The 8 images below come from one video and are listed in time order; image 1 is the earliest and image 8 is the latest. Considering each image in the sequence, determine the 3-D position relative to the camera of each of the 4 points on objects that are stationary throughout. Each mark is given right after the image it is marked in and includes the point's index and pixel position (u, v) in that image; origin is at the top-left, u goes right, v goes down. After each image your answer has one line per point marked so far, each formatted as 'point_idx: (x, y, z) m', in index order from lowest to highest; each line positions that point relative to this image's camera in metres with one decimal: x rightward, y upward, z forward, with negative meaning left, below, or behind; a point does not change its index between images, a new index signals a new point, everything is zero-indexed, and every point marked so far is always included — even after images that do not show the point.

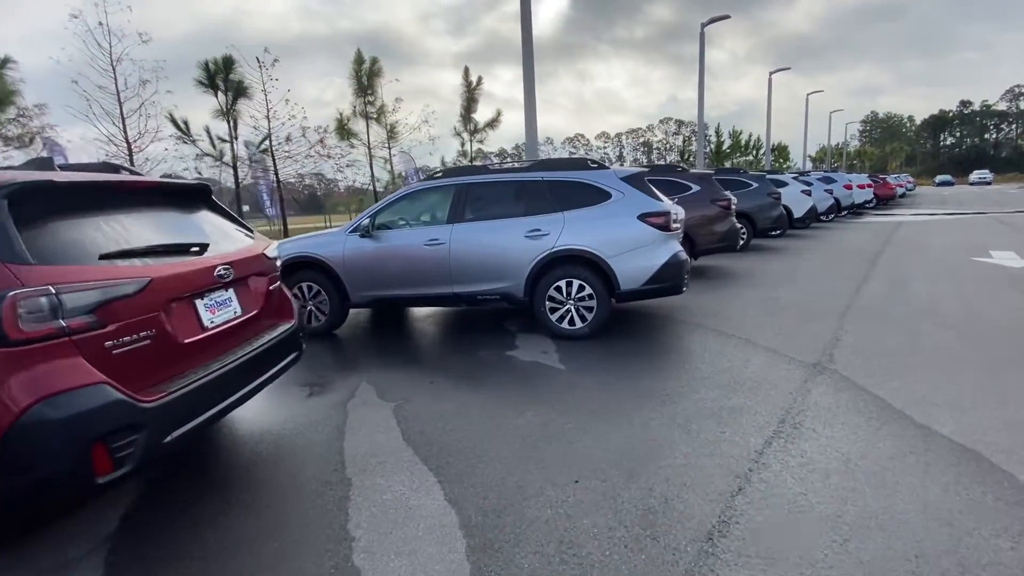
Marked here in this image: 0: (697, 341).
0: (+2.4, -0.7, +6.6) m
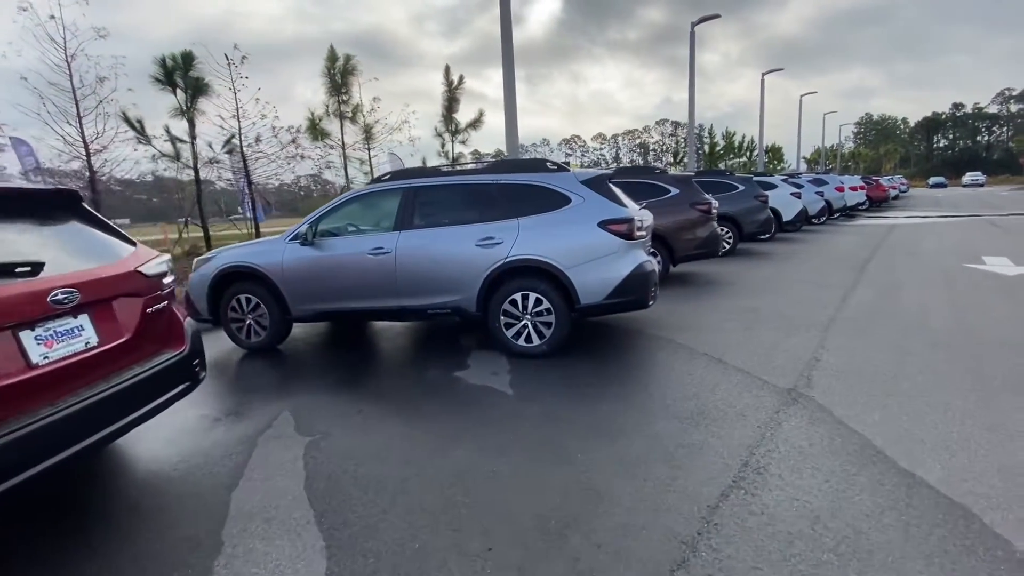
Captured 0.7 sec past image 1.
0: (+1.8, -0.9, +6.0) m
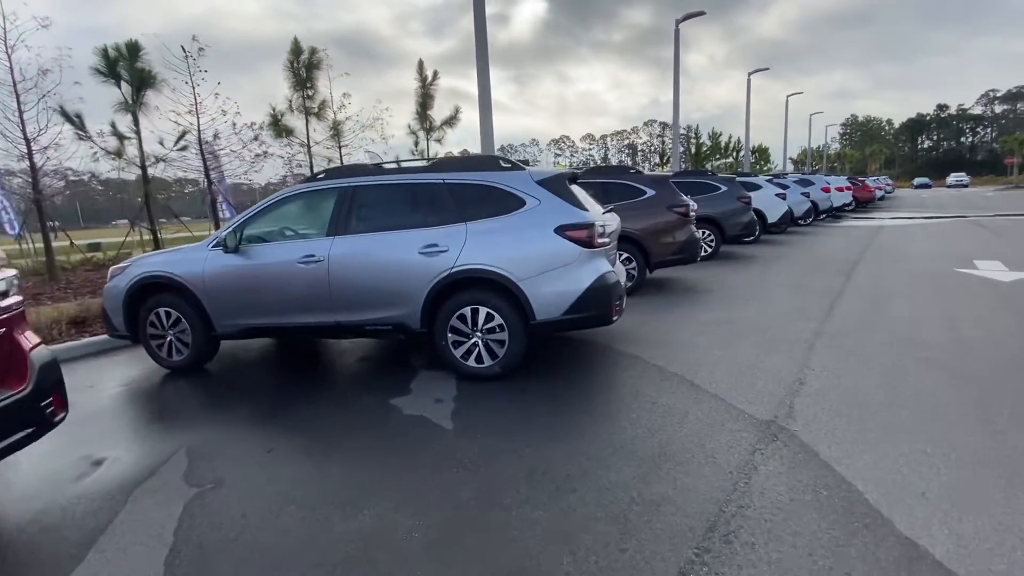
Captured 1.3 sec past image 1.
0: (+1.3, -1.0, +5.3) m
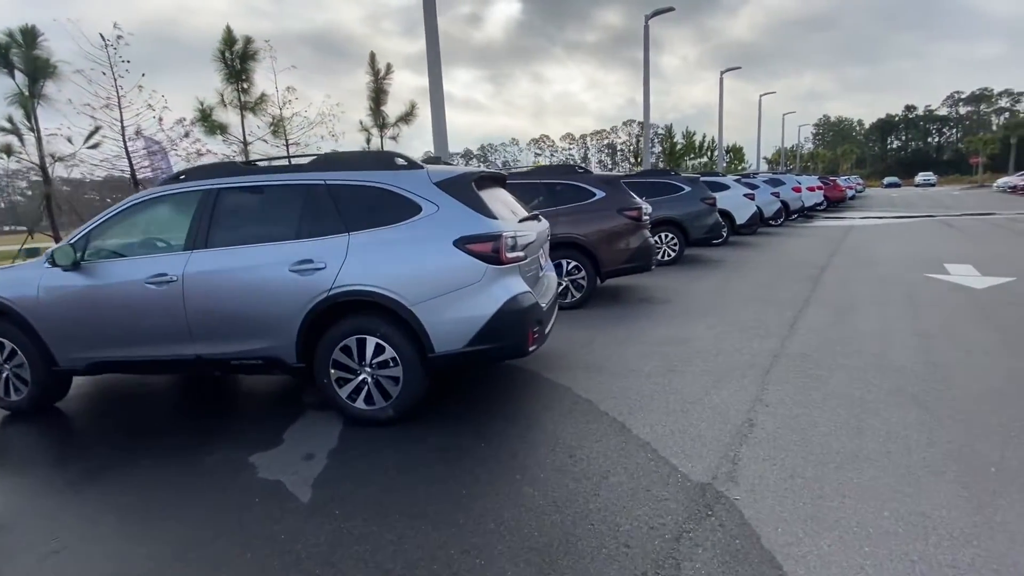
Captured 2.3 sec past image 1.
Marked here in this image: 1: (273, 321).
0: (+0.3, -1.2, +4.4) m
1: (-2.1, -0.3, +4.5) m
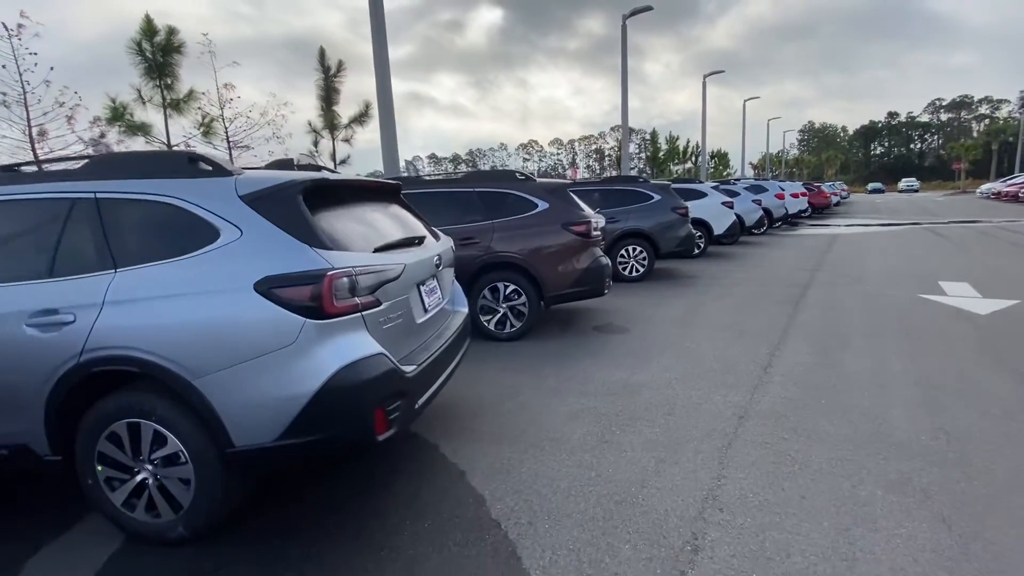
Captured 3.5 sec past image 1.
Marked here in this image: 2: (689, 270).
0: (-0.6, -1.6, +3.0) m
1: (-3.1, -0.7, +3.1) m
2: (+4.4, +0.4, +12.5) m
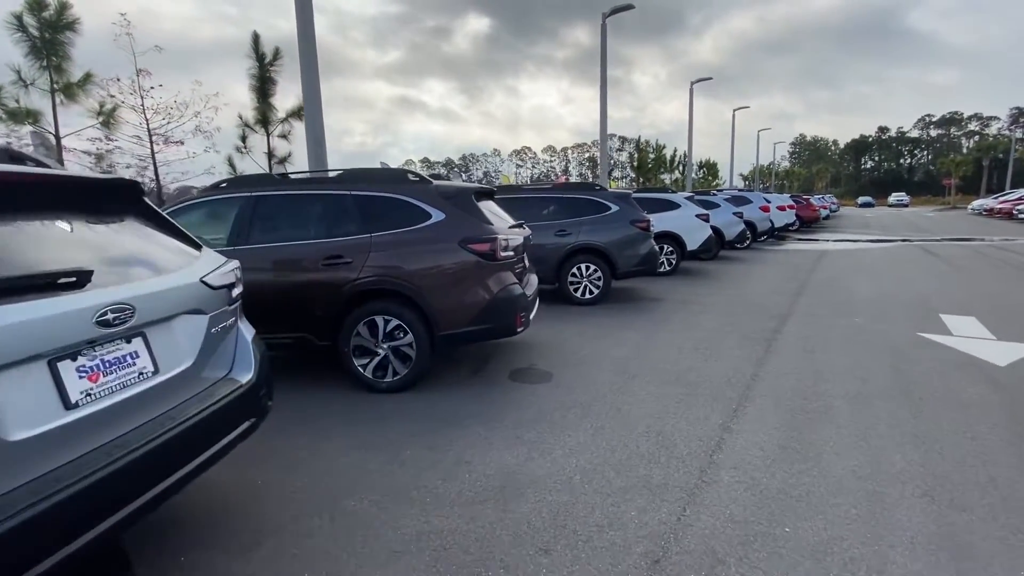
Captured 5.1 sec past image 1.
0: (-1.8, -1.9, +1.4) m
1: (-4.3, -0.9, +1.4) m
2: (+3.1, -0.1, +10.9) m
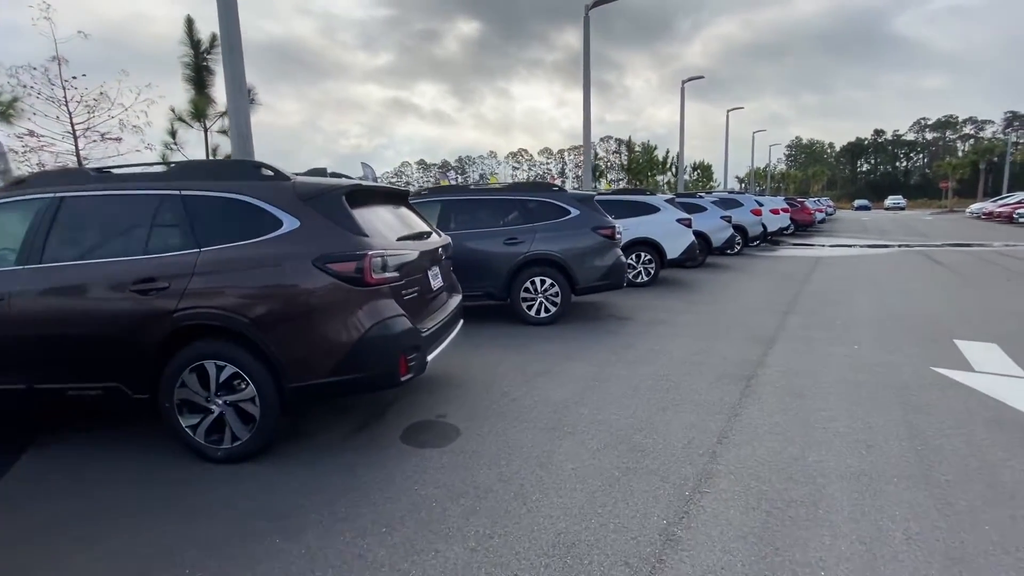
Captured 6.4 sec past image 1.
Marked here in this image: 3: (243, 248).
0: (-2.7, -2.1, 0.0) m
1: (-5.2, -1.2, 0.0) m
2: (+2.1, -0.4, +9.6) m
3: (-2.0, +0.3, +4.0) m
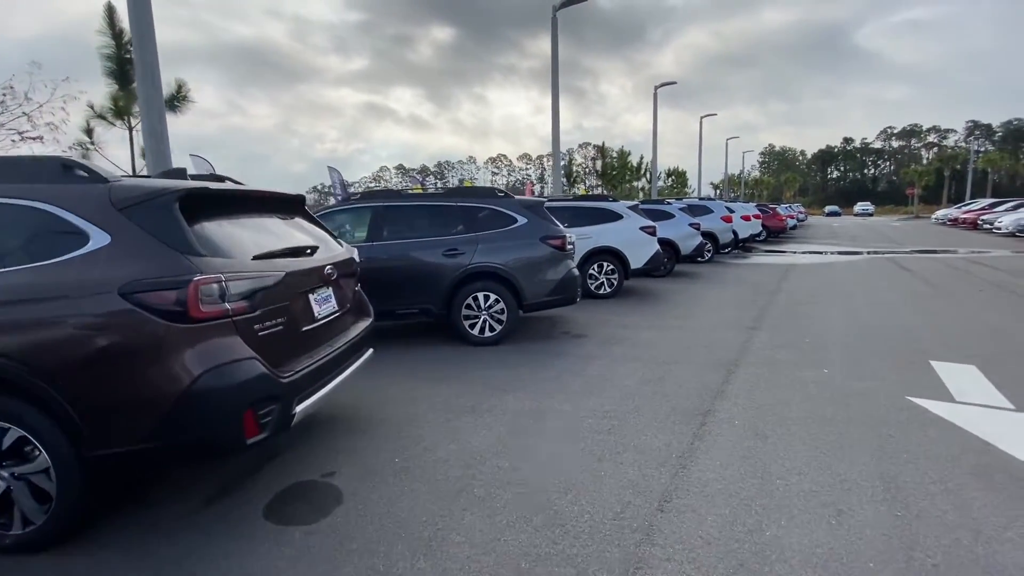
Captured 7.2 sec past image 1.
0: (-3.3, -2.3, -1.0) m
1: (-5.7, -1.4, -1.1) m
2: (+1.2, -0.6, +8.8) m
3: (-2.7, +0.1, +3.0) m
